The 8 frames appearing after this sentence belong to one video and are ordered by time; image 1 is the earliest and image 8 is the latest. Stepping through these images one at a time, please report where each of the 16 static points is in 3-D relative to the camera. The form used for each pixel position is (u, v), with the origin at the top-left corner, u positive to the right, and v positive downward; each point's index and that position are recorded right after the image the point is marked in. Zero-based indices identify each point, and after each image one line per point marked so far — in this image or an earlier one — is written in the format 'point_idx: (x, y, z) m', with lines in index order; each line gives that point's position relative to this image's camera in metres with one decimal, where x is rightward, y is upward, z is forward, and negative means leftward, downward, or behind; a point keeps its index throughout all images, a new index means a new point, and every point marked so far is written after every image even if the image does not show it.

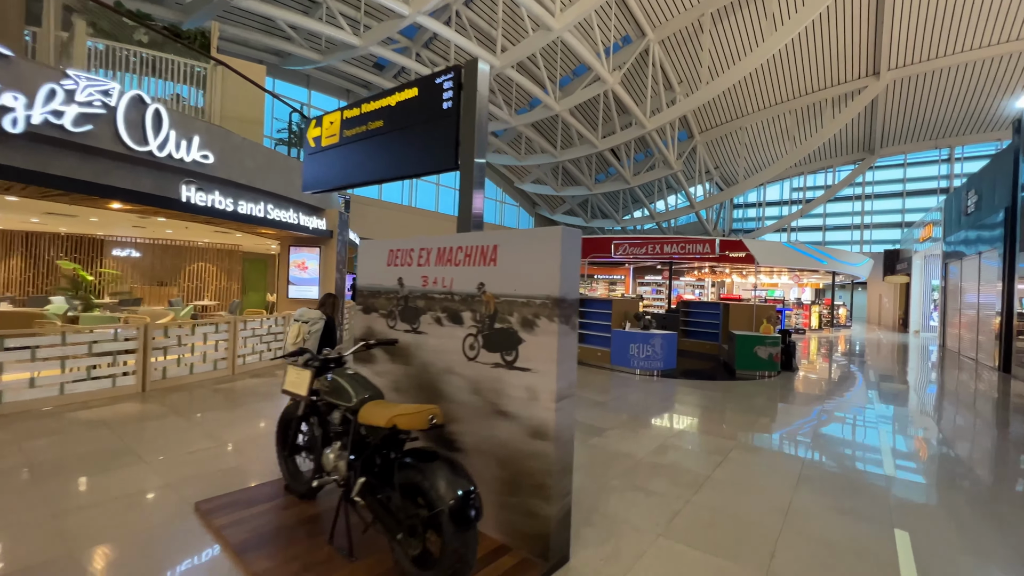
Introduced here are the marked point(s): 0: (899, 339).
0: (+15.2, -2.0, +17.7) m
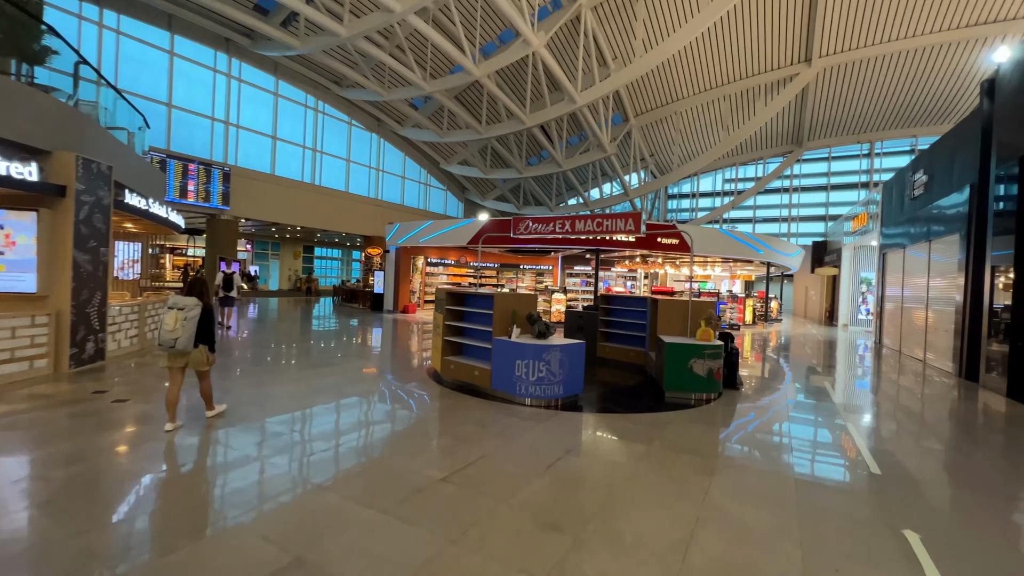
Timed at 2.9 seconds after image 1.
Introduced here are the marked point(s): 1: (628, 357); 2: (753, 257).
0: (+12.0, -1.7, +17.1) m
1: (+1.8, -1.1, +7.1) m
2: (+7.3, +1.0, +13.5) m
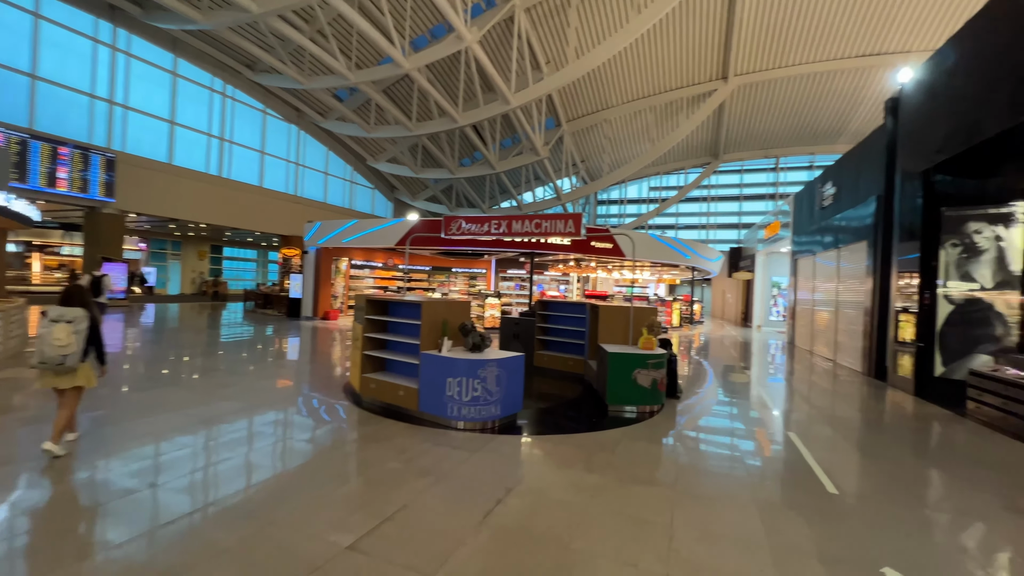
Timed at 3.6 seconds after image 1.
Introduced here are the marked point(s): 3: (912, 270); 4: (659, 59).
0: (+9.3, -1.8, +18.1) m
1: (+0.8, -1.2, +6.8) m
2: (+5.2, +0.8, +13.9) m
3: (+6.2, +0.3, +6.9) m
4: (+5.7, +8.9, +17.5) m
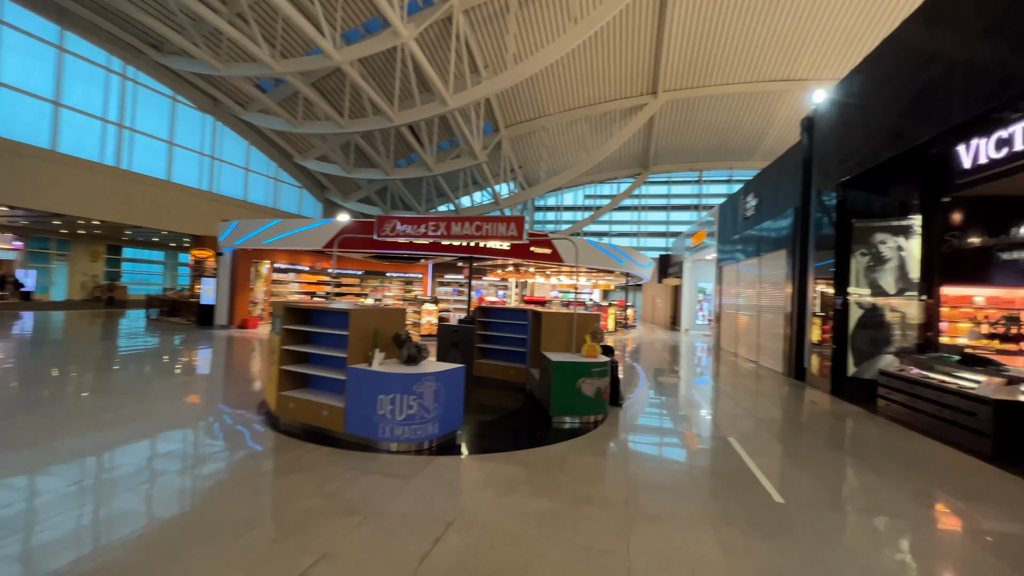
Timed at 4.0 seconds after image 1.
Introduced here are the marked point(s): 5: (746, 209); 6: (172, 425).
0: (+6.8, -2.1, +18.9) m
1: (-0.1, -1.3, +6.5) m
2: (+3.3, +0.6, +14.3) m
3: (+5.2, +0.2, +7.4) m
4: (+3.3, +8.7, +17.9) m
5: (+6.1, +2.0, +11.7) m
6: (-3.7, -1.5, +4.8) m
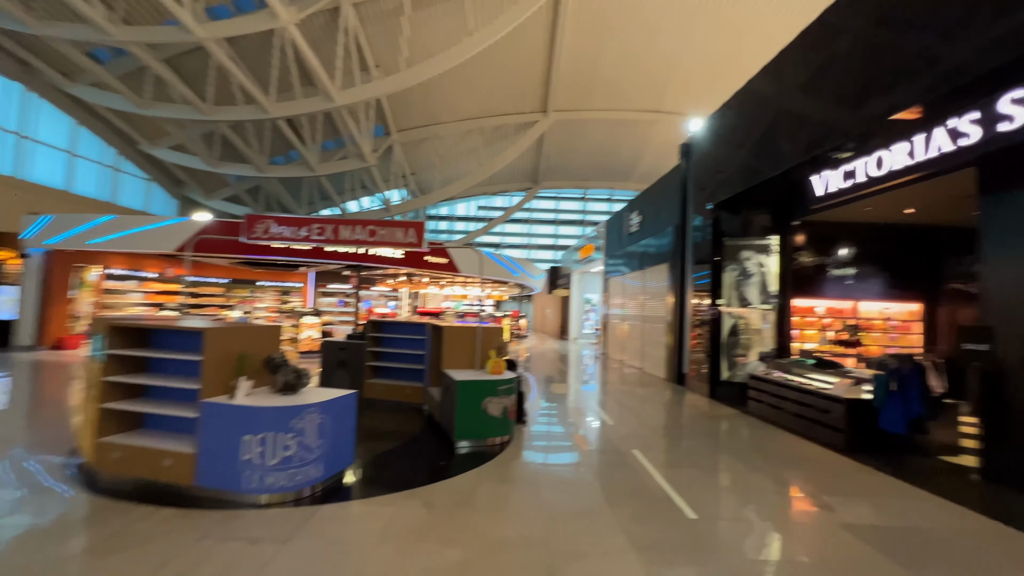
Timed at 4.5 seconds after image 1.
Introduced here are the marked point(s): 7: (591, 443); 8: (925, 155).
0: (+2.2, -2.5, +19.6) m
1: (-1.5, -1.4, +5.9) m
2: (0.0, +0.3, +14.3) m
3: (+3.5, 0.0, +8.1) m
4: (-0.9, +8.2, +18.0) m
5: (+3.3, +1.7, +12.6) m
6: (-4.5, -1.6, +3.4) m
7: (+0.9, -1.8, +5.2) m
8: (+3.8, +1.2, +4.0) m
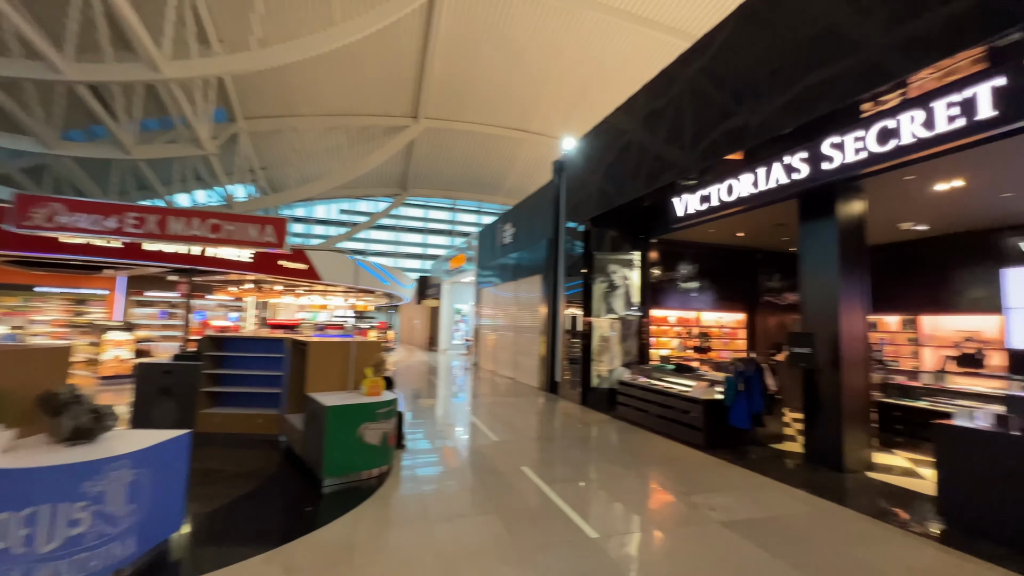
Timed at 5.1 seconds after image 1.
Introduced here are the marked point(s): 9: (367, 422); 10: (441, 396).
0: (-3.4, -3.0, +19.1) m
1: (-2.9, -1.5, +4.9) m
2: (-4.0, 0.0, +13.4) m
3: (+1.2, -0.2, +8.5) m
4: (-5.8, +7.9, +16.9) m
5: (-0.2, +1.4, +12.7) m
6: (-5.1, -1.6, +1.6) m
7: (-0.4, -1.9, +4.9) m
8: (+2.7, +1.1, +4.7) m
9: (-1.2, -1.1, +3.8) m
10: (-1.4, -2.4, +9.8) m
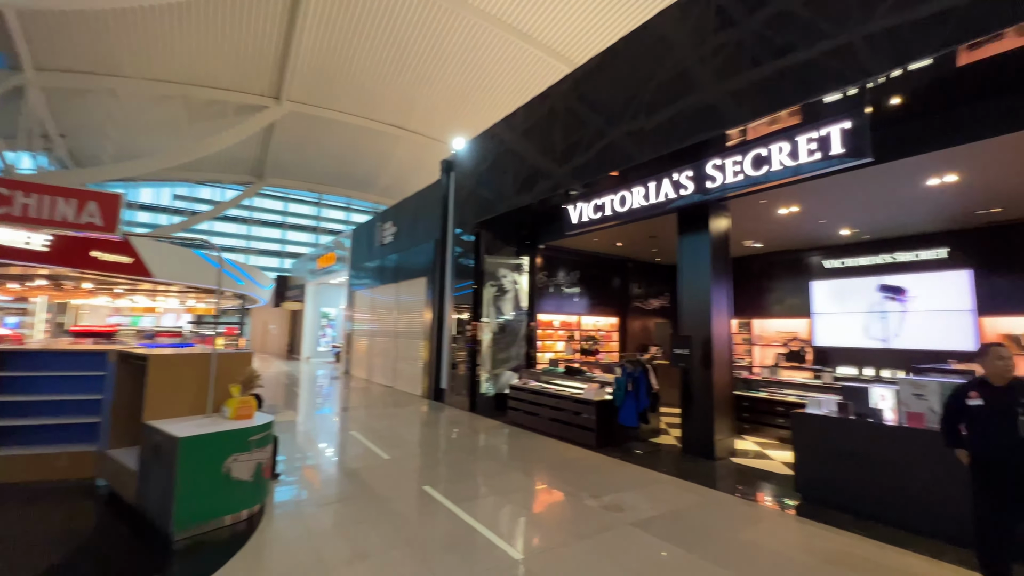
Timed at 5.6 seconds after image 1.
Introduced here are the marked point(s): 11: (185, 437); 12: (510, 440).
0: (-8.3, -3.0, +17.1) m
1: (-3.8, -1.5, +3.7) m
2: (-7.2, 0.0, +11.5) m
3: (-0.9, -0.3, +8.2) m
4: (-9.9, +7.9, +14.4) m
5: (-3.4, +1.4, +12.0) m
6: (-5.0, -1.5, -0.1) m
7: (-1.4, -1.9, +4.4) m
8: (+1.6, +1.0, +5.1) m
9: (-1.9, -1.1, +3.1) m
10: (-3.8, -2.4, +8.8) m
11: (-2.1, -0.9, +2.9) m
12: (0.0, -2.1, +6.3) m
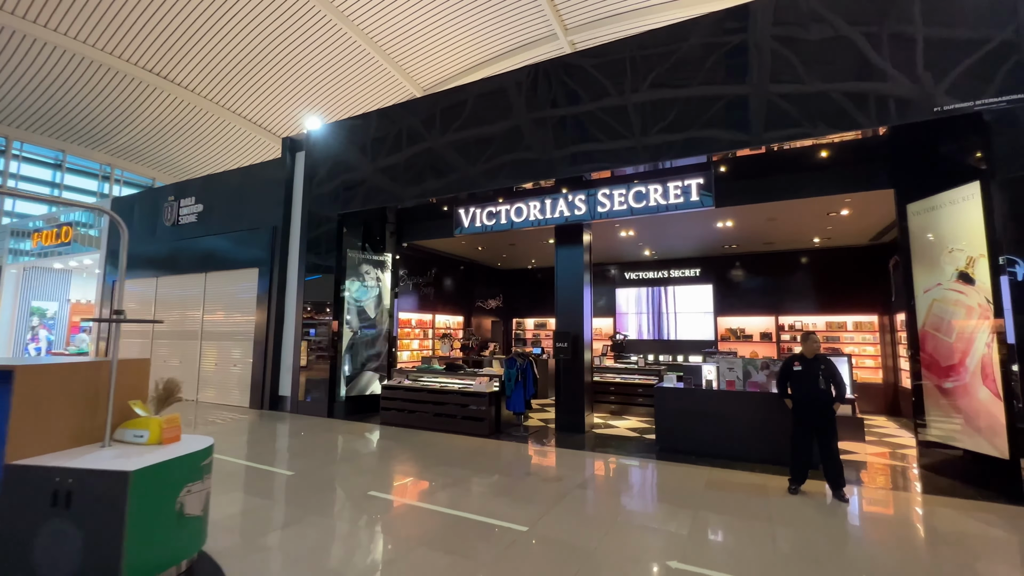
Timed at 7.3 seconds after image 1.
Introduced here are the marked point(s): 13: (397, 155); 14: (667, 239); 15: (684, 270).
0: (-14.1, -2.6, +11.8) m
1: (-3.8, -1.4, +2.1) m
2: (-10.4, +0.3, +7.4) m
3: (-3.3, -0.2, +7.5) m
4: (-13.9, +8.3, +8.8) m
5: (-7.2, +1.6, +9.6) m
6: (-3.0, -1.4, -1.8) m
7: (-2.0, -1.9, +3.8) m
8: (+0.4, +1.0, +5.9) m
9: (-1.8, -1.1, +2.5) m
10: (-6.2, -2.3, +6.6) m
11: (-1.9, -0.9, +2.2) m
12: (-1.7, -2.1, +6.2) m
13: (-1.6, +1.8, +6.9) m
14: (+2.7, +0.9, +7.8) m
15: (+3.7, +0.4, +9.8) m
